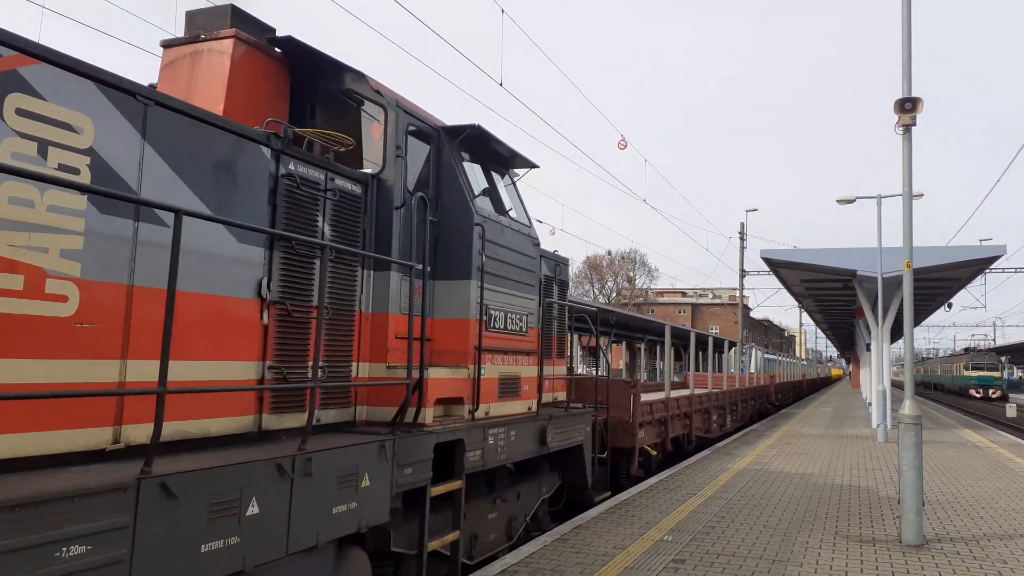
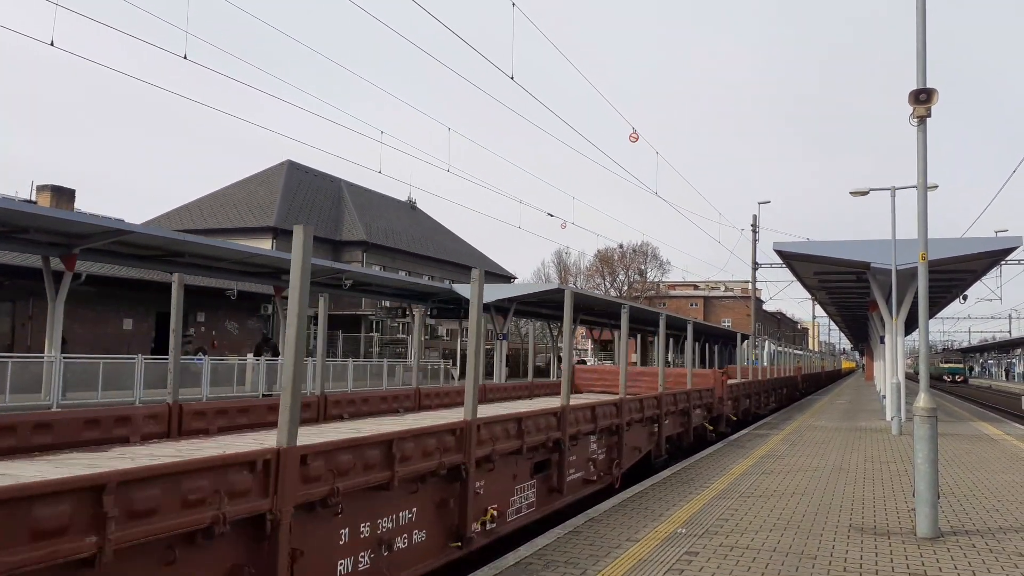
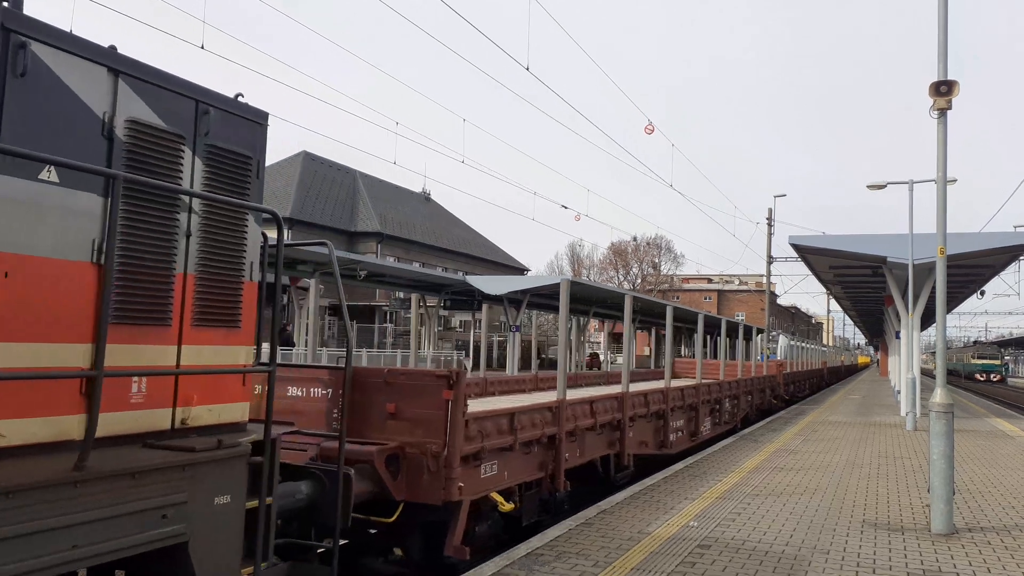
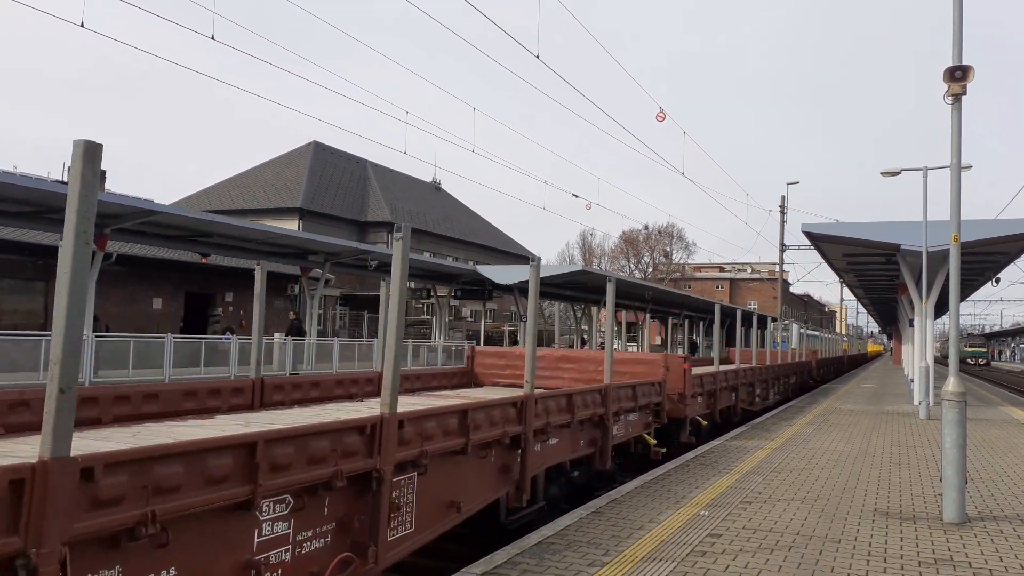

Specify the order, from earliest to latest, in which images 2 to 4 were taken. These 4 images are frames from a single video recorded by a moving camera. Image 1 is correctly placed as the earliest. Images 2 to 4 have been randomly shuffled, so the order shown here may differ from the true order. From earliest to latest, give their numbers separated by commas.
3, 2, 4
